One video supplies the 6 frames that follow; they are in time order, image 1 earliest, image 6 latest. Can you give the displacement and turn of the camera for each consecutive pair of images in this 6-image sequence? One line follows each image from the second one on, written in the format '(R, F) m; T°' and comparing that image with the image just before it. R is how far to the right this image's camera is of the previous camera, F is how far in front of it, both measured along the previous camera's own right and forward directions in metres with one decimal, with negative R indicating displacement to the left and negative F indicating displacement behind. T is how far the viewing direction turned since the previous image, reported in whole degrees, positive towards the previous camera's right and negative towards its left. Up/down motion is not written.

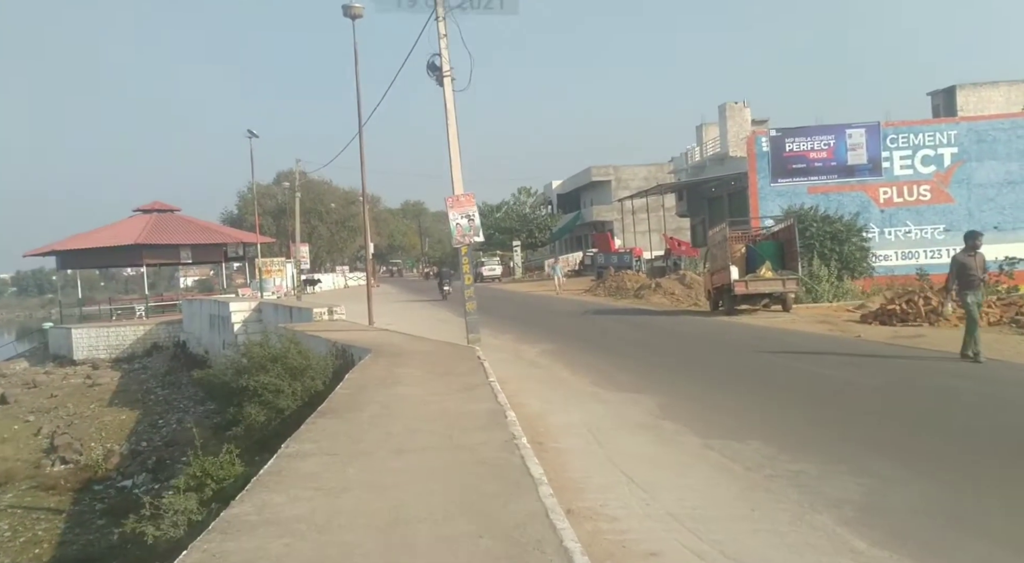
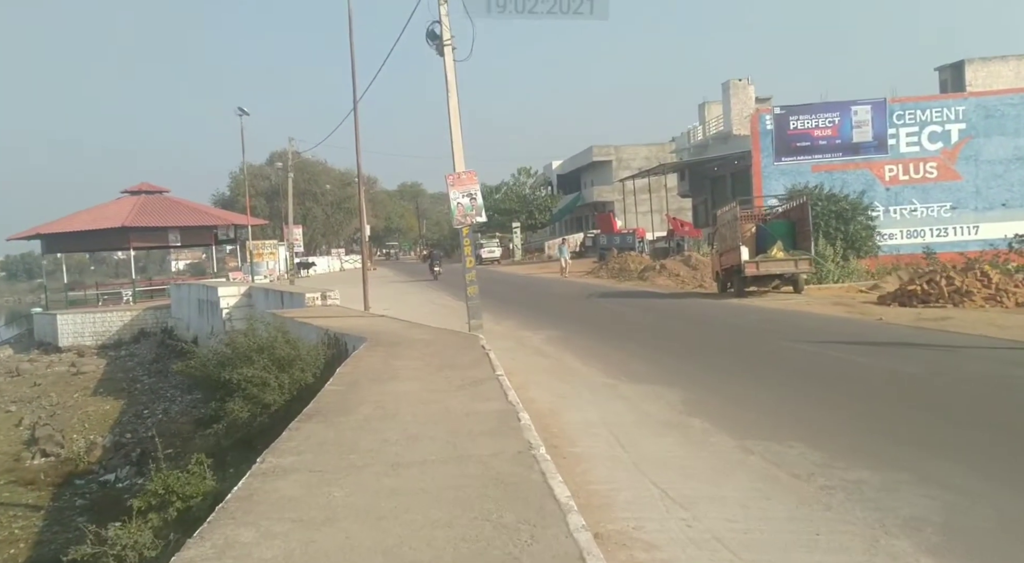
(-0.1, +1.2) m; 0°
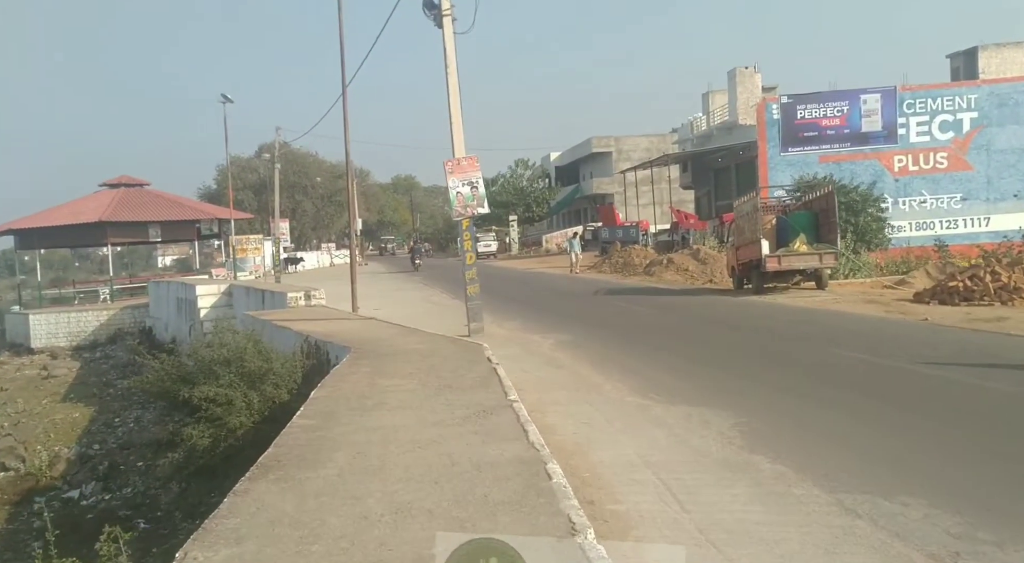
(-0.2, +2.1) m; 0°
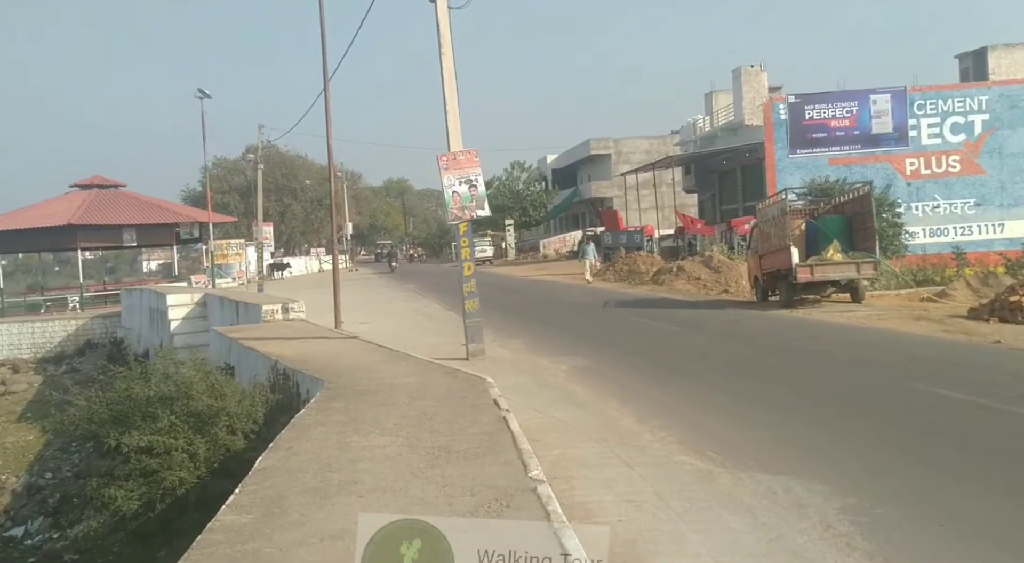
(-0.2, +2.5) m; 0°
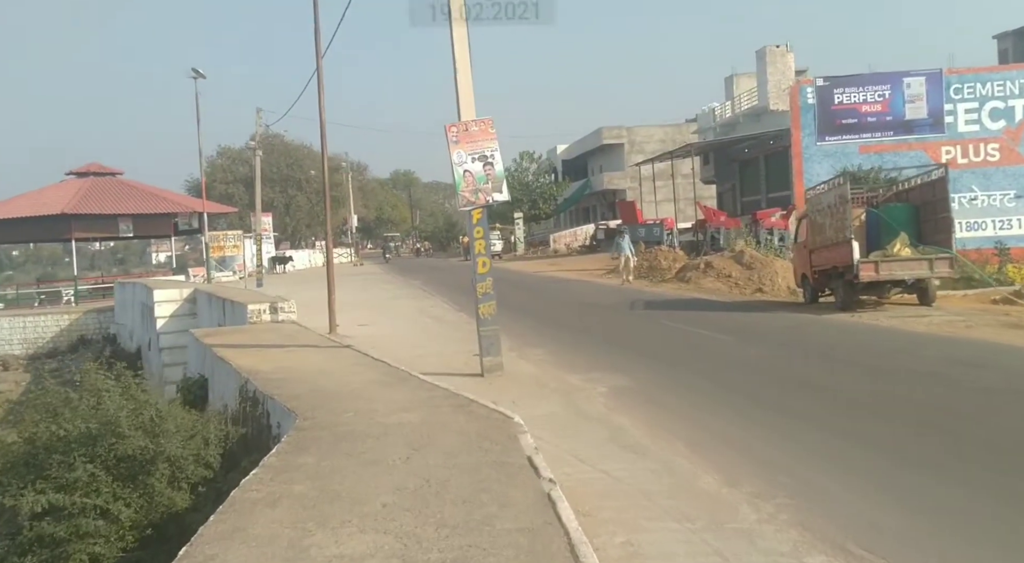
(-0.2, +2.7) m; -1°
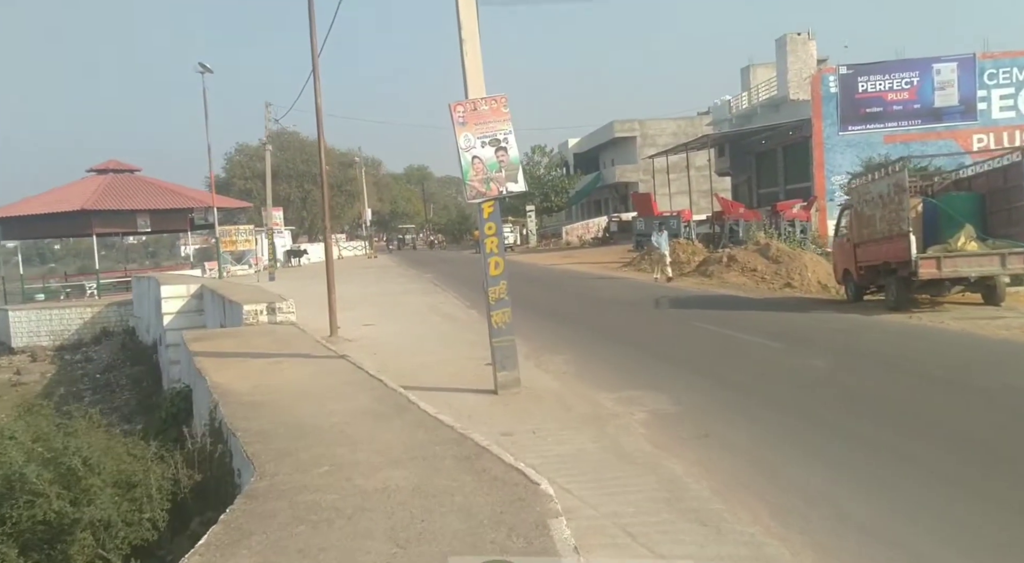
(-0.1, +2.0) m; -1°
